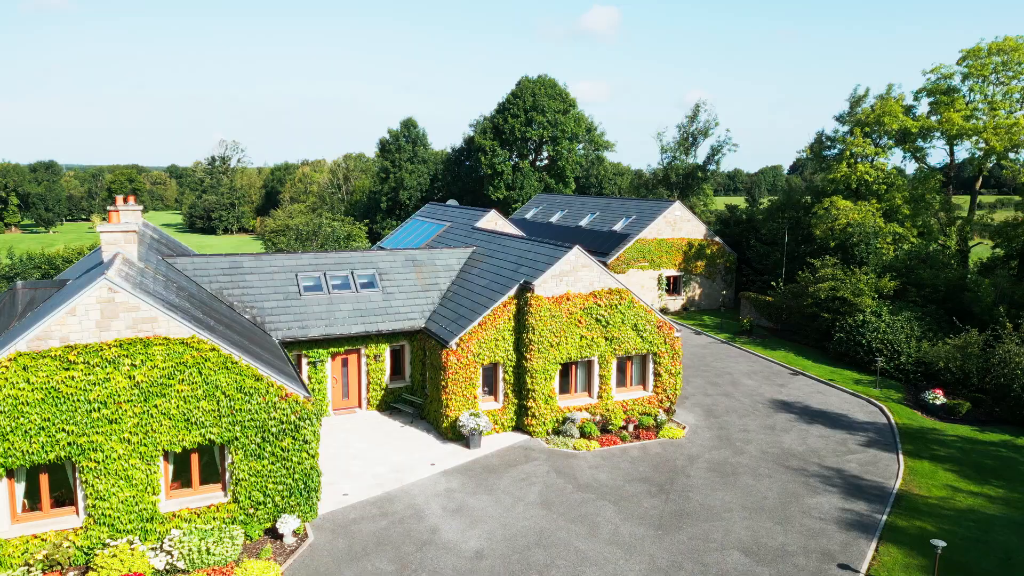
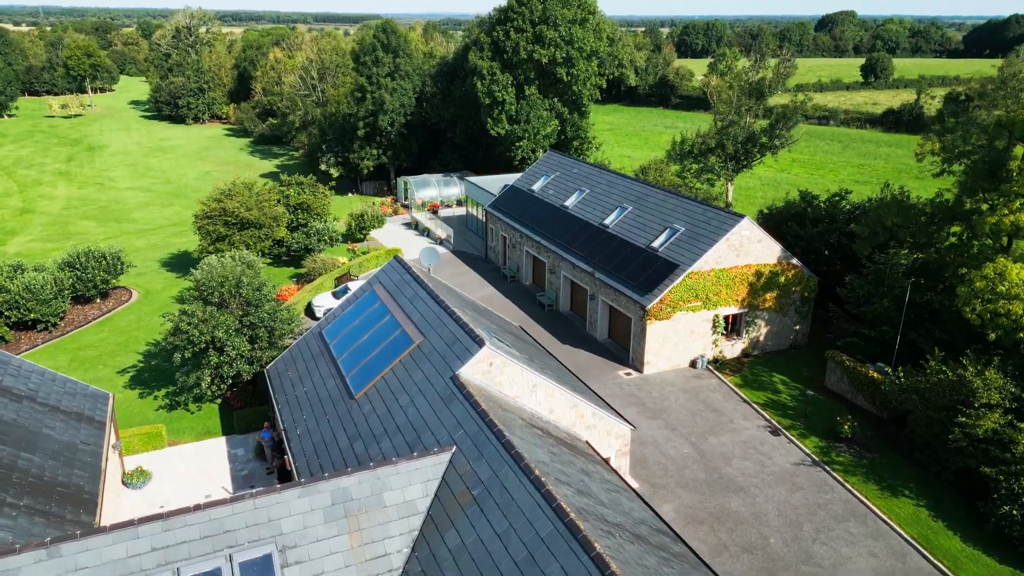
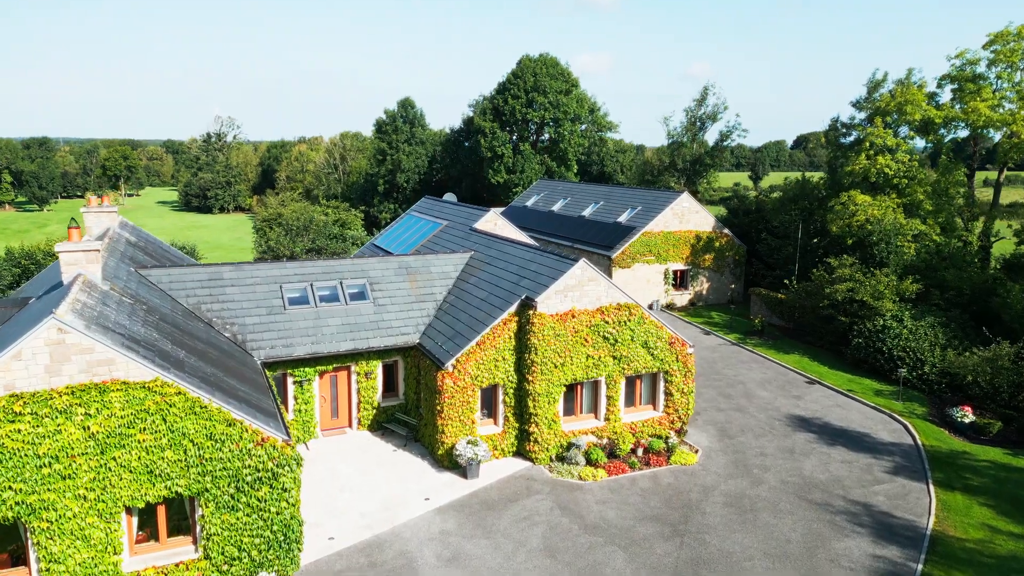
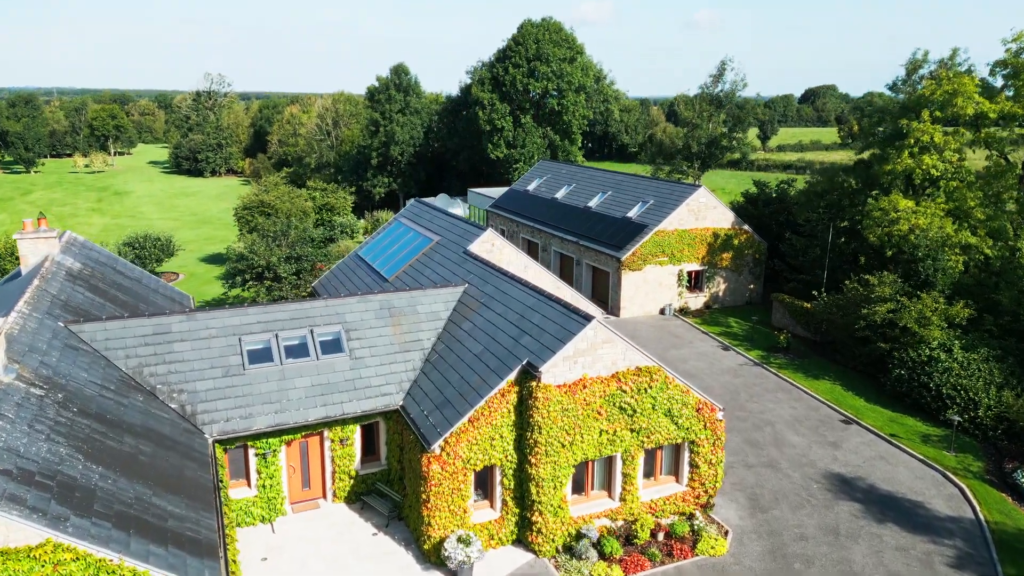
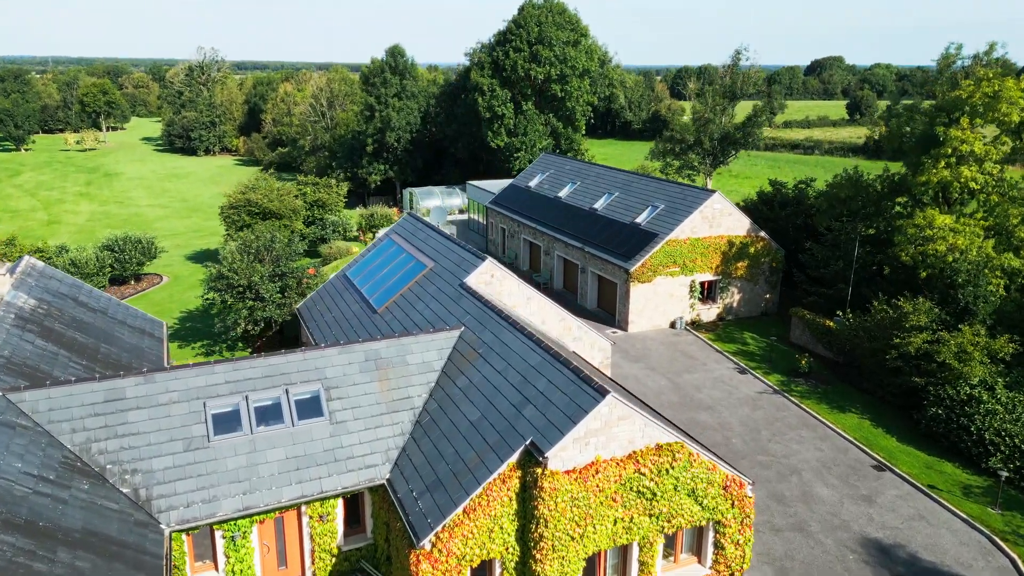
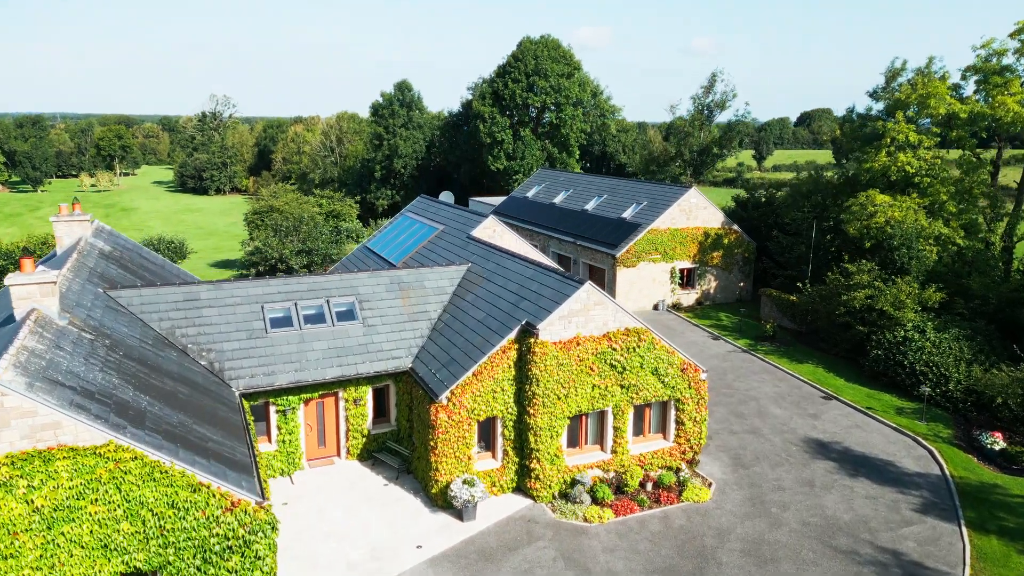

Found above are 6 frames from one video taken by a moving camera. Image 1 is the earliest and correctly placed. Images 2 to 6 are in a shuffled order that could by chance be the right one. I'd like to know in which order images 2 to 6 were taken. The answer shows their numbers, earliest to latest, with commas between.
3, 6, 4, 5, 2
